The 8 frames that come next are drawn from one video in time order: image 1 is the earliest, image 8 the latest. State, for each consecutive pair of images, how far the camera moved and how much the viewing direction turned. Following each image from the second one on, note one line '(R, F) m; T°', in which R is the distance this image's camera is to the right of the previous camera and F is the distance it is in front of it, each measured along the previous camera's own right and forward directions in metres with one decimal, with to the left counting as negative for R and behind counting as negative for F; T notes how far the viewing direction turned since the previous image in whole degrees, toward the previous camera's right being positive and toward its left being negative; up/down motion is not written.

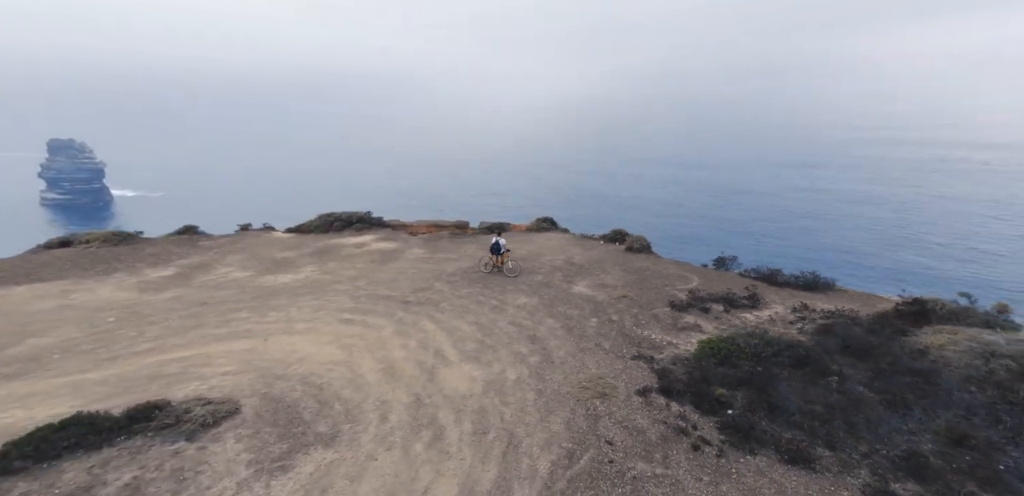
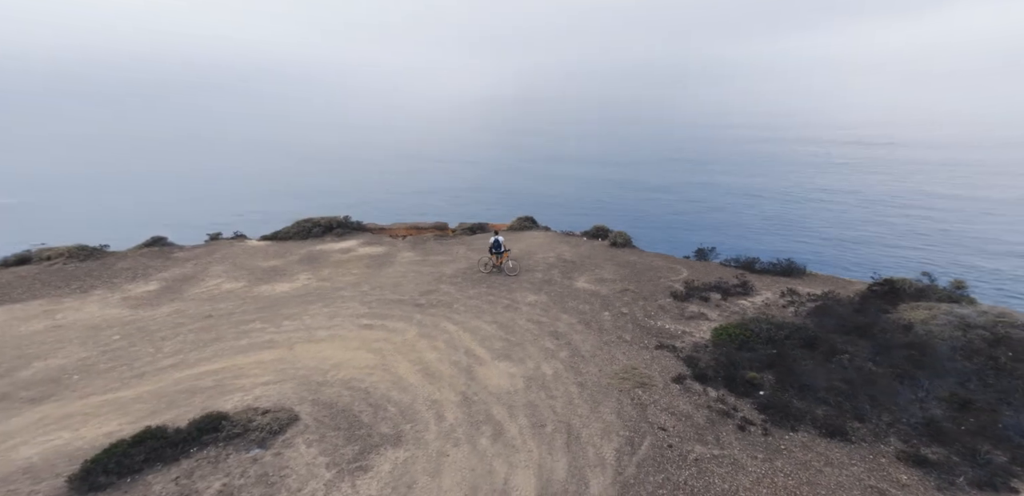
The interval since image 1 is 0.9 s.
(-1.9, 0.0) m; +4°
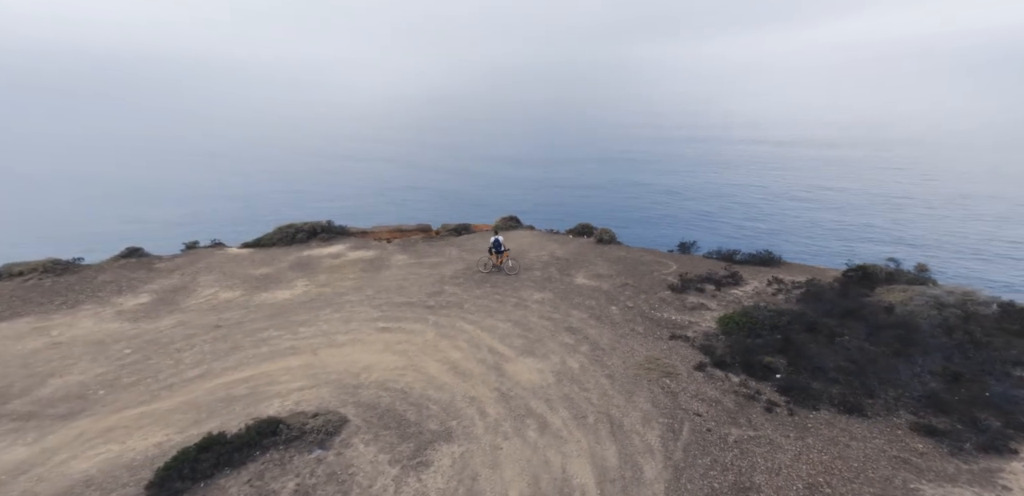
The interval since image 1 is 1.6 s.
(-1.5, -0.2) m; +4°
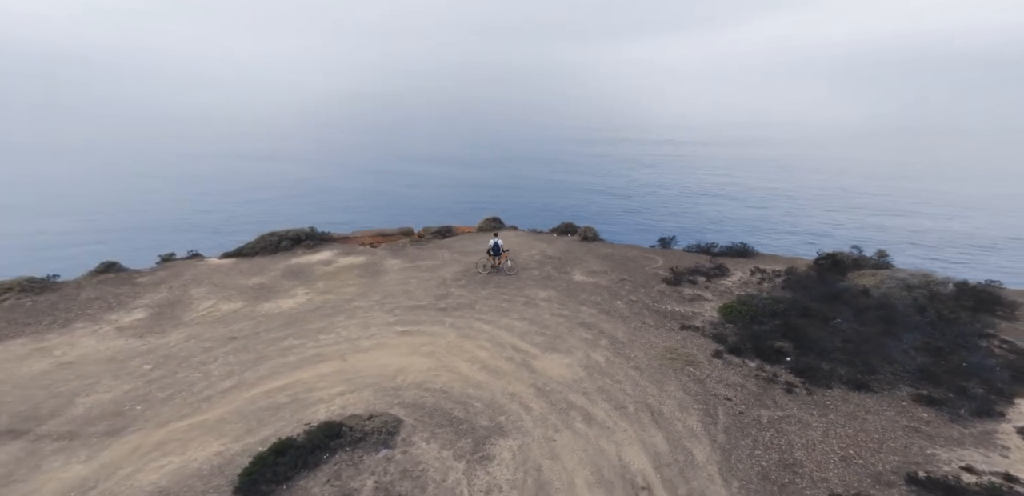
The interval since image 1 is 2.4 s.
(-1.6, -0.3) m; +4°
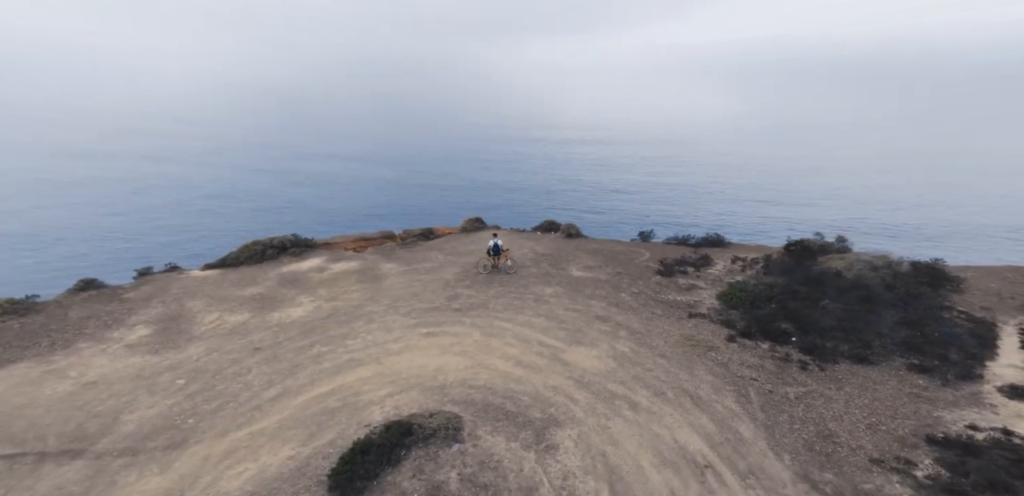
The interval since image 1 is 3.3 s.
(-1.8, -0.5) m; +4°
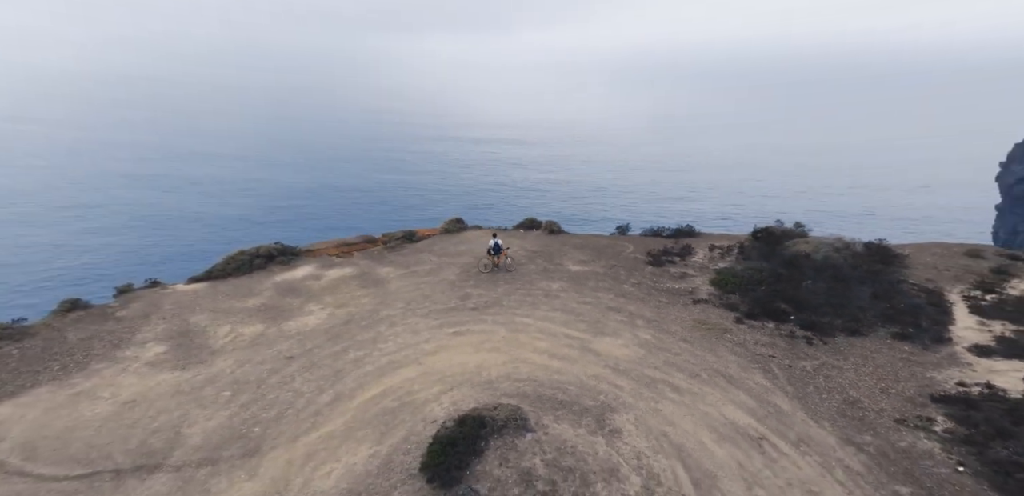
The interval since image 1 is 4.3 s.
(-2.0, -0.7) m; +4°
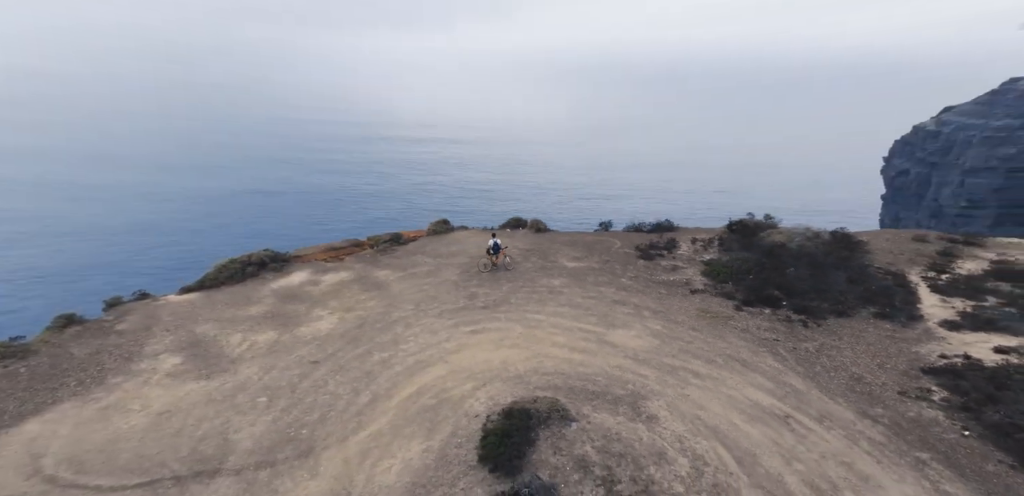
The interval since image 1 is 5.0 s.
(-1.4, -0.7) m; +3°
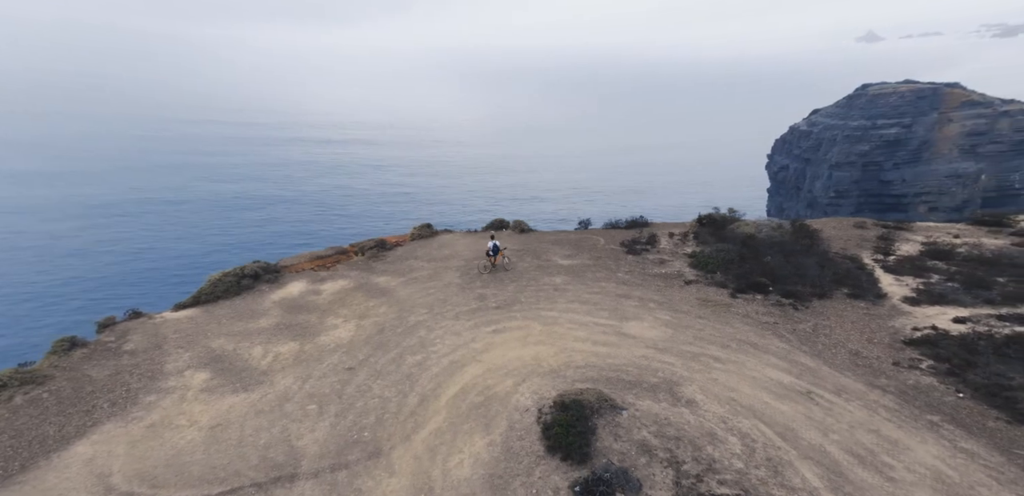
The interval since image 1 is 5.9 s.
(-1.8, -1.1) m; +4°
